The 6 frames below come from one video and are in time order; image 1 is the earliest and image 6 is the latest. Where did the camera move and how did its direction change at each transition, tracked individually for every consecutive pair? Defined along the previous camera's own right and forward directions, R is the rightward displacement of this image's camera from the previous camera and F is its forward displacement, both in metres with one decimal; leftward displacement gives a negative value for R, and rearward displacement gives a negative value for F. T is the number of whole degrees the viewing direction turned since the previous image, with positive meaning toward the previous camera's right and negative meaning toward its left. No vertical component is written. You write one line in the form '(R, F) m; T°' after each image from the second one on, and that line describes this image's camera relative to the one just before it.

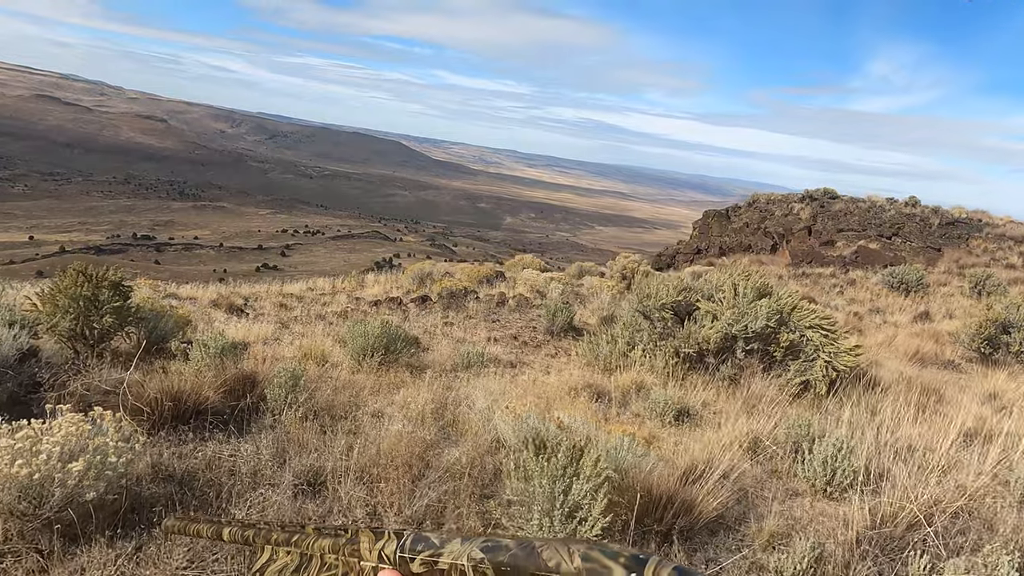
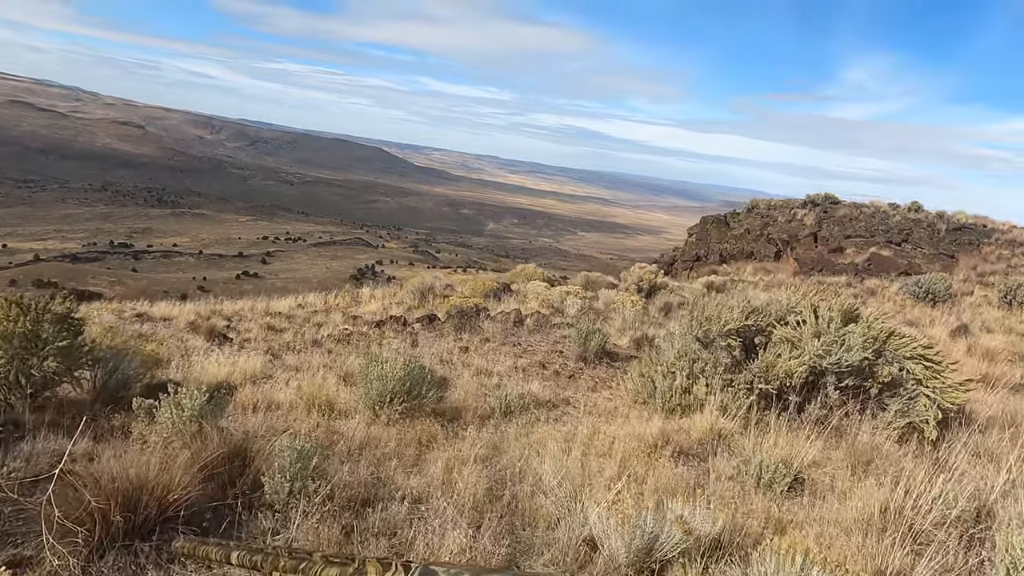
(-0.5, +1.1) m; +1°
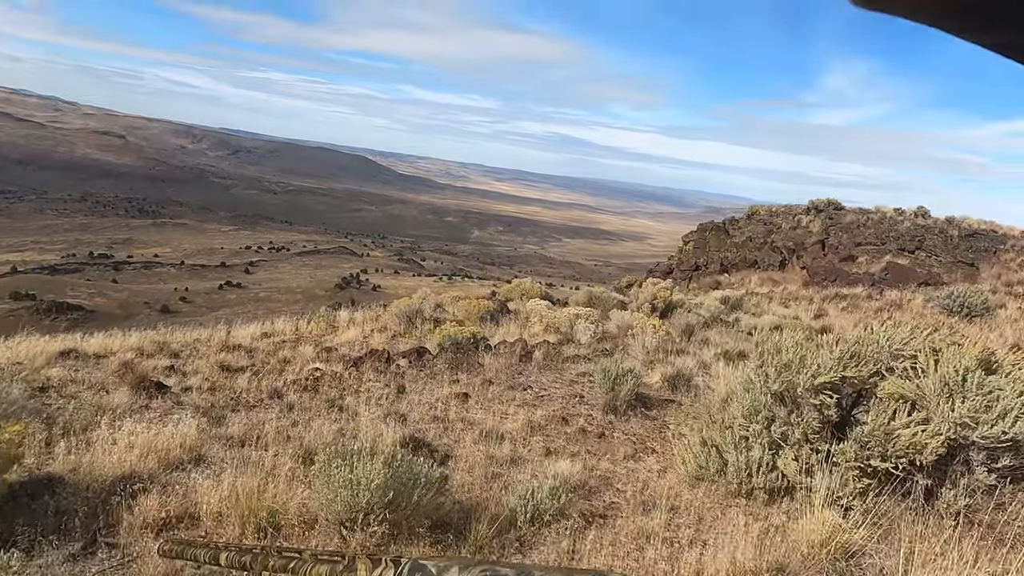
(-0.2, +1.5) m; +1°
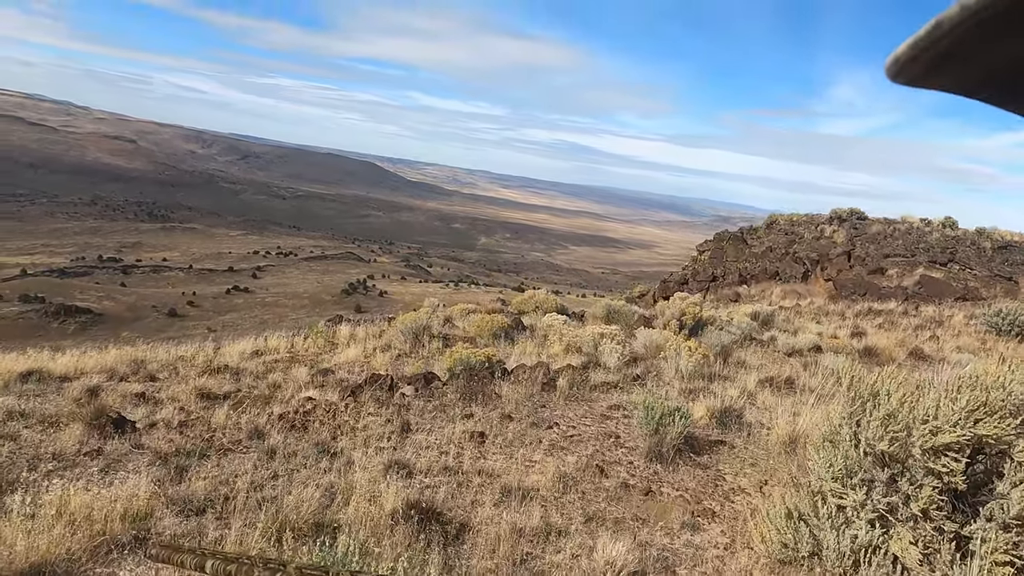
(-0.2, +0.9) m; -1°
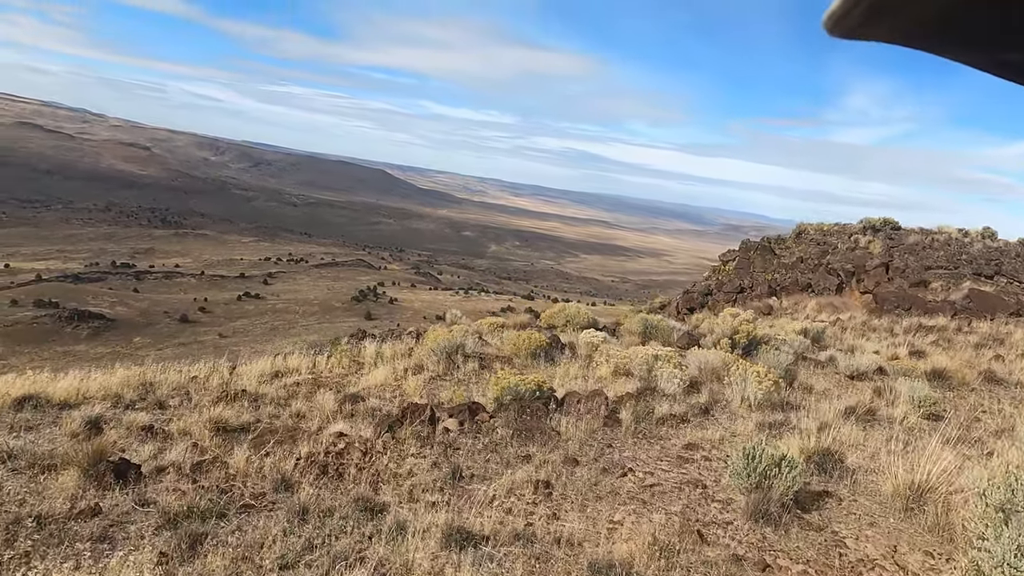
(-0.4, +0.8) m; -1°
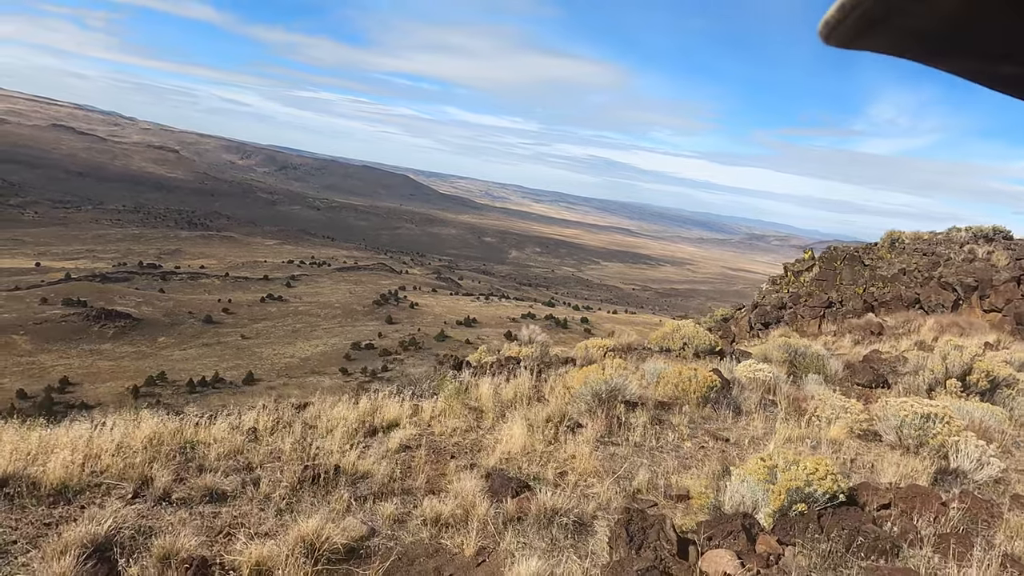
(-1.5, +2.4) m; -2°
